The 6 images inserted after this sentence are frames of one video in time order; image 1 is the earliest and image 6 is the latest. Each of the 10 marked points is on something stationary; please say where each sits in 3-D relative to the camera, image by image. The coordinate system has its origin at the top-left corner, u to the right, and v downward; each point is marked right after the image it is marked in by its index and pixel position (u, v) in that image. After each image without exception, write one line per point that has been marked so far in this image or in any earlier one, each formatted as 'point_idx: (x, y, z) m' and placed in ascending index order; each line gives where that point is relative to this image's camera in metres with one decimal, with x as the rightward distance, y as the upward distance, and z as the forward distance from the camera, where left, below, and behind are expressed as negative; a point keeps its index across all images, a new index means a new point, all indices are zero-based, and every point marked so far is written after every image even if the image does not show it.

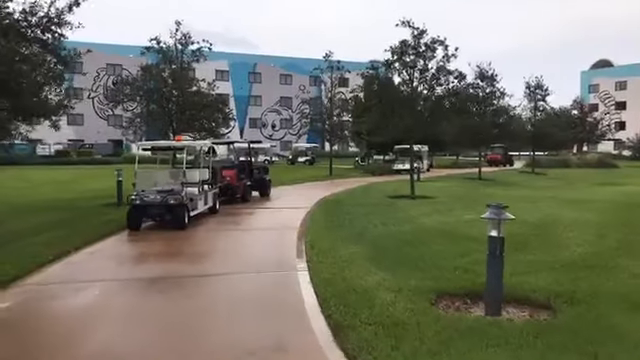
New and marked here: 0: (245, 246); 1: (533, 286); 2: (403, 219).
0: (-1.7, -1.5, +11.4) m
1: (+2.9, -1.5, +6.9) m
2: (+2.2, -1.0, +13.3) m
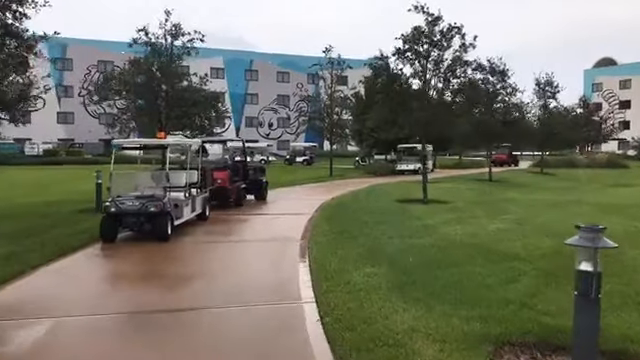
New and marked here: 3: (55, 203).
0: (-1.5, -1.6, +9.5) m
1: (+3.1, -1.6, +5.1) m
2: (+2.3, -1.1, +11.5) m
3: (-9.7, -0.8, +18.3) m
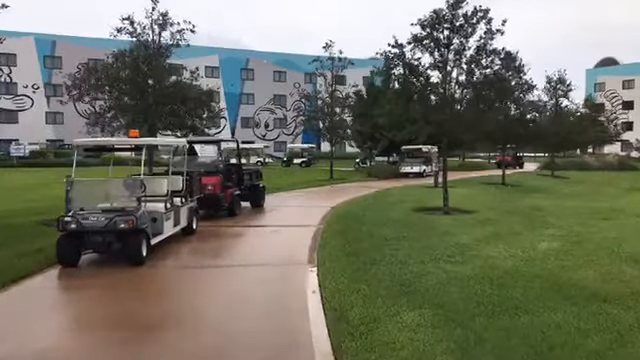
0: (-1.3, -1.8, +7.3) m
1: (+3.3, -1.7, +2.9) m
2: (+2.5, -1.3, +9.3) m
3: (-9.6, -1.0, +16.1) m
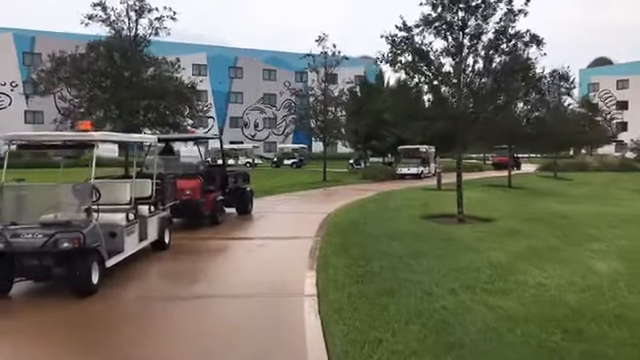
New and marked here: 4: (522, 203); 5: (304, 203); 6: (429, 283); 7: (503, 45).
0: (-1.3, -1.8, +5.3) m
1: (+3.5, -1.8, +1.0) m
2: (+2.5, -1.4, +7.4) m
3: (-9.7, -1.1, +13.9) m
4: (+7.1, -0.8, +17.5) m
5: (-0.6, -0.9, +19.0) m
6: (+1.5, -1.4, +6.9) m
7: (+4.7, +3.5, +12.9) m
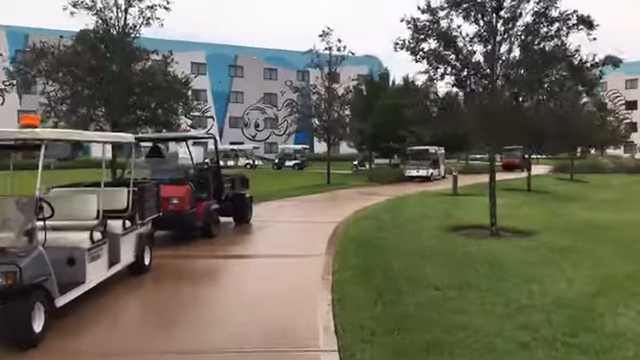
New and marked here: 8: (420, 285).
0: (-1.1, -2.0, +3.5) m
1: (+3.7, -1.9, -0.8) m
2: (+2.8, -1.5, +5.6) m
3: (-9.4, -1.3, +12.1) m
4: (+7.3, -1.0, +15.7) m
5: (-0.4, -1.0, +17.2) m
6: (+1.7, -1.6, +5.1) m
7: (+4.9, +3.3, +11.1) m
8: (+1.4, -1.4, +7.0) m
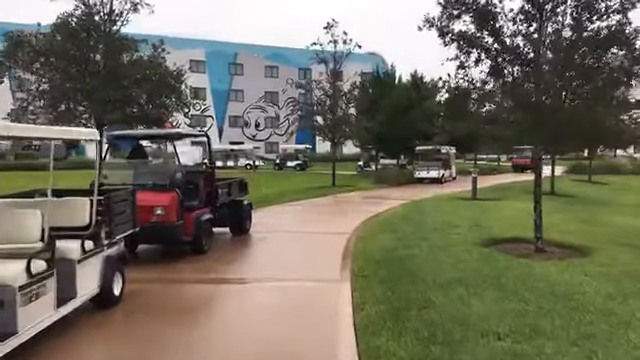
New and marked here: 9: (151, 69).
0: (-0.8, -2.1, +1.7) m
1: (+3.9, -2.0, -2.6) m
2: (+3.0, -1.6, +3.8) m
3: (-9.2, -1.4, +10.3) m
4: (+7.5, -1.1, +13.9) m
5: (-0.1, -1.1, +15.4) m
6: (+1.9, -1.7, +3.3) m
7: (+5.1, +3.2, +9.3) m
8: (+1.6, -1.5, +5.2) m
9: (-5.6, +3.7, +16.6) m
